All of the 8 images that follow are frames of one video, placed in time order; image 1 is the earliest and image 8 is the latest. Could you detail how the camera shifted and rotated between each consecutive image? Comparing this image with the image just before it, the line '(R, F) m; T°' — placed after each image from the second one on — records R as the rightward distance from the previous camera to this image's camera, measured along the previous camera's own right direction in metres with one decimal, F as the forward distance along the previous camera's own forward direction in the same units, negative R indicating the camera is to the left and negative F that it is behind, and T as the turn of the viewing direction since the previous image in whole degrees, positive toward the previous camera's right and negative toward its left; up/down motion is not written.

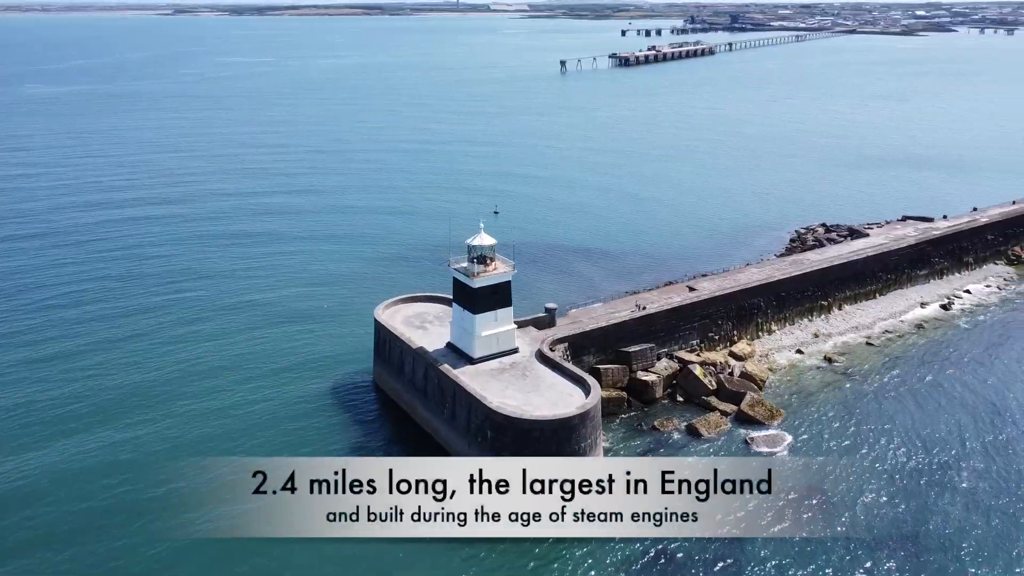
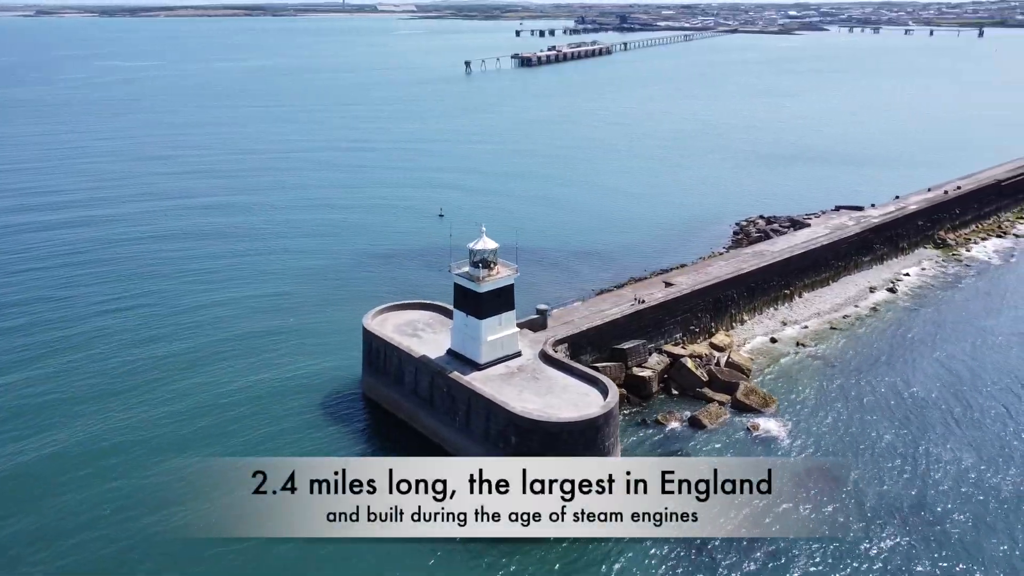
(-2.4, +0.3) m; +7°
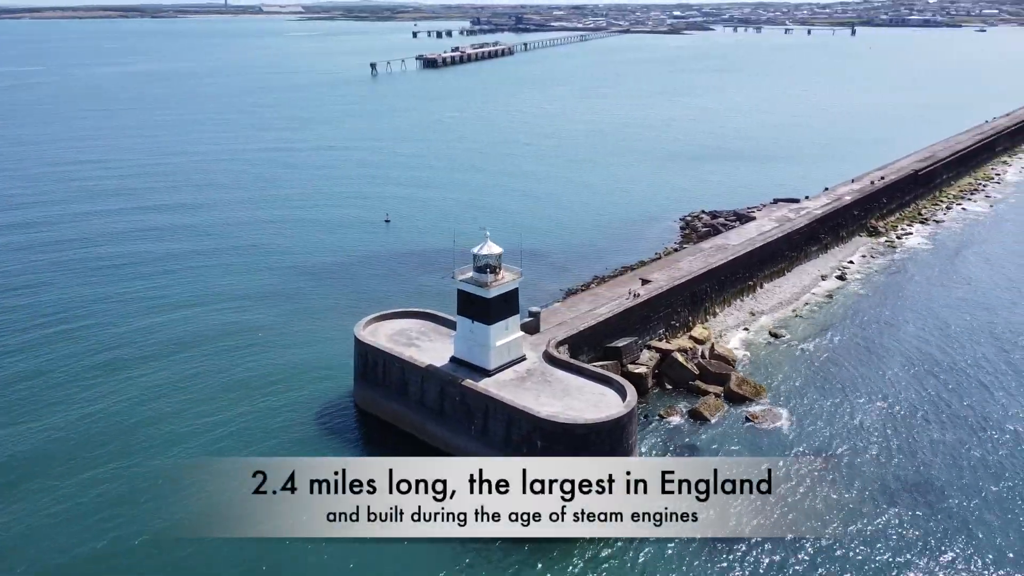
(-2.4, +0.2) m; +7°
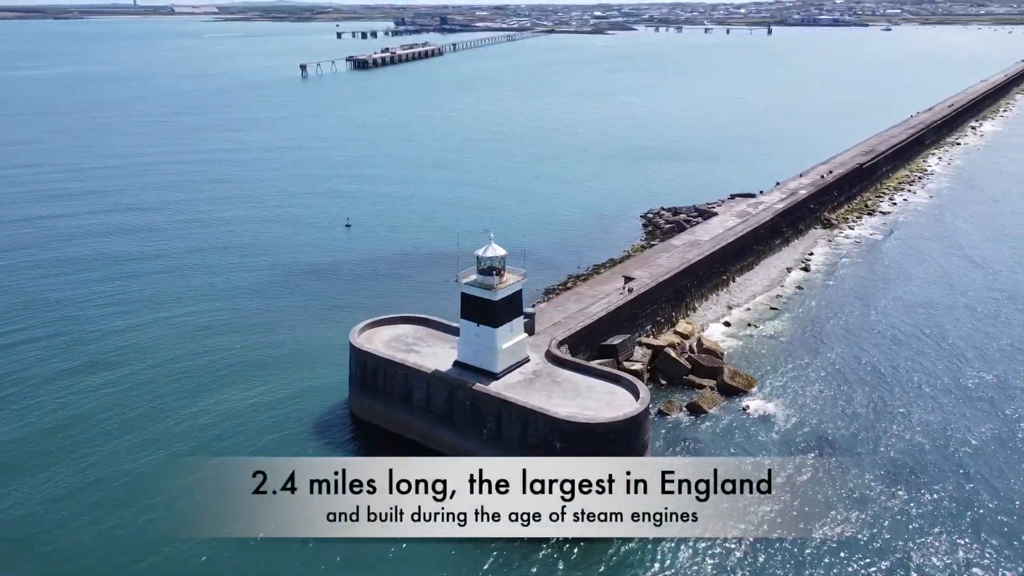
(-1.7, +0.2) m; +5°
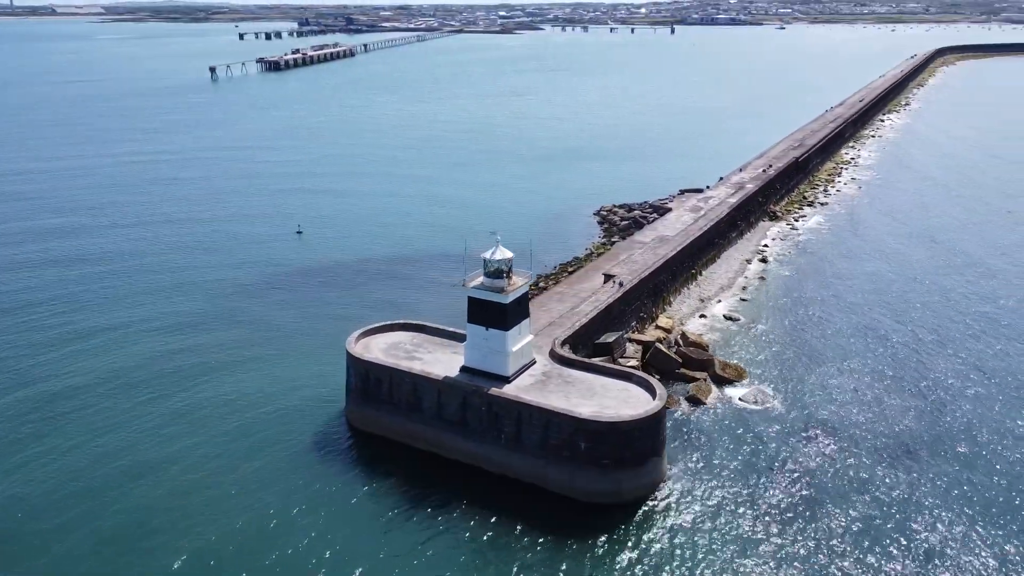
(-2.1, +0.2) m; +6°
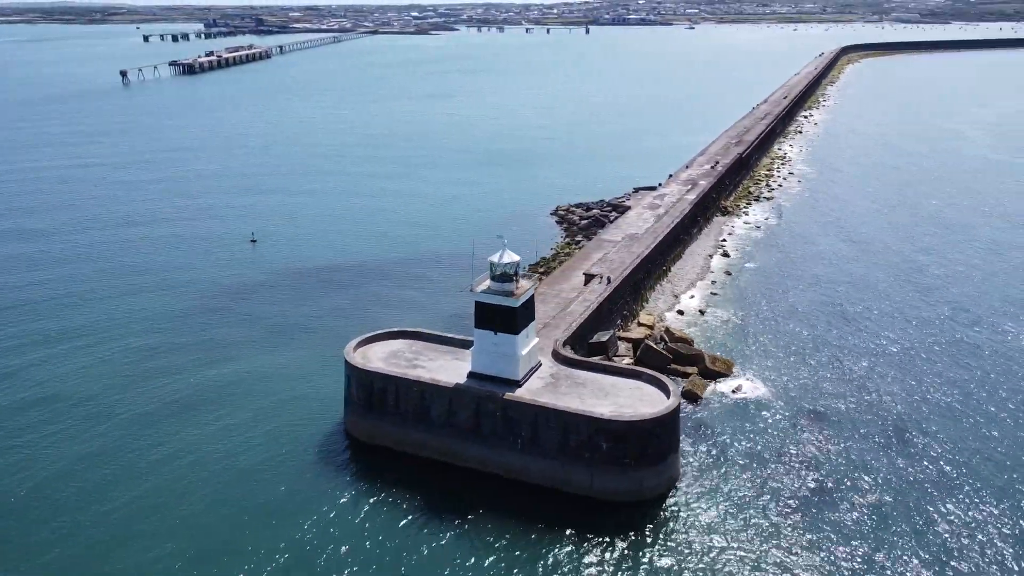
(-1.9, +0.2) m; +6°
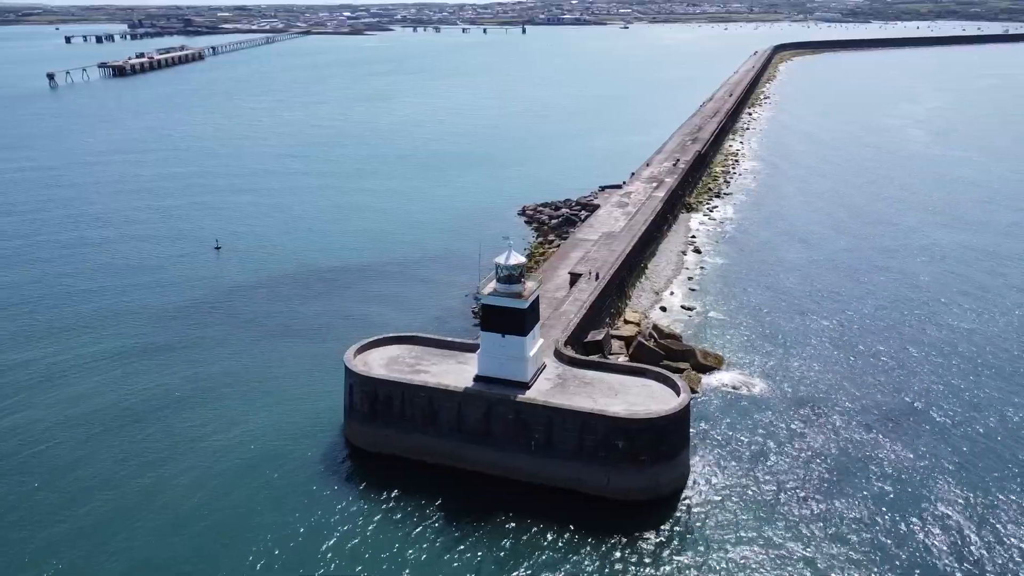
(-1.5, +0.2) m; +4°
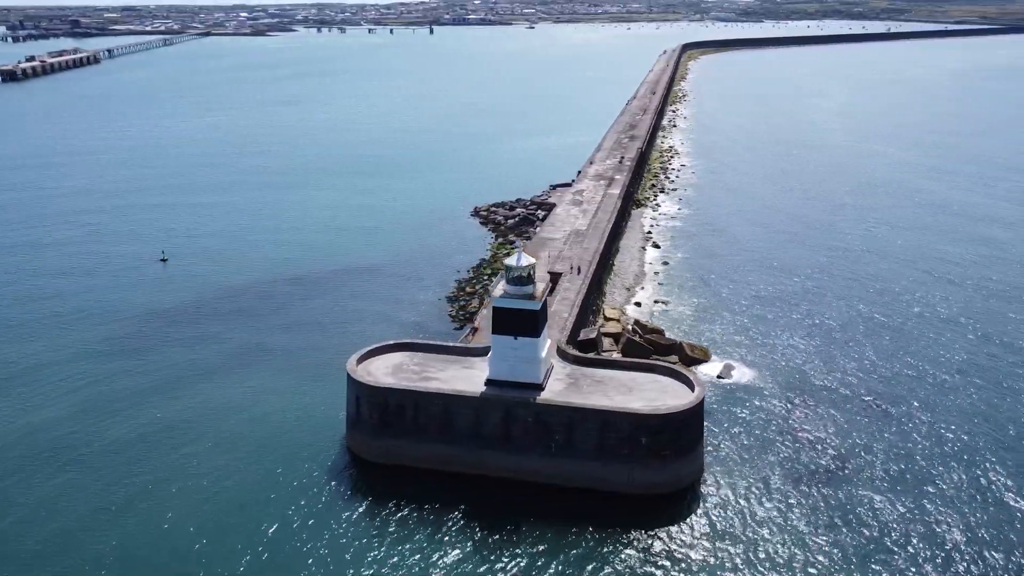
(-2.2, +0.3) m; +6°
